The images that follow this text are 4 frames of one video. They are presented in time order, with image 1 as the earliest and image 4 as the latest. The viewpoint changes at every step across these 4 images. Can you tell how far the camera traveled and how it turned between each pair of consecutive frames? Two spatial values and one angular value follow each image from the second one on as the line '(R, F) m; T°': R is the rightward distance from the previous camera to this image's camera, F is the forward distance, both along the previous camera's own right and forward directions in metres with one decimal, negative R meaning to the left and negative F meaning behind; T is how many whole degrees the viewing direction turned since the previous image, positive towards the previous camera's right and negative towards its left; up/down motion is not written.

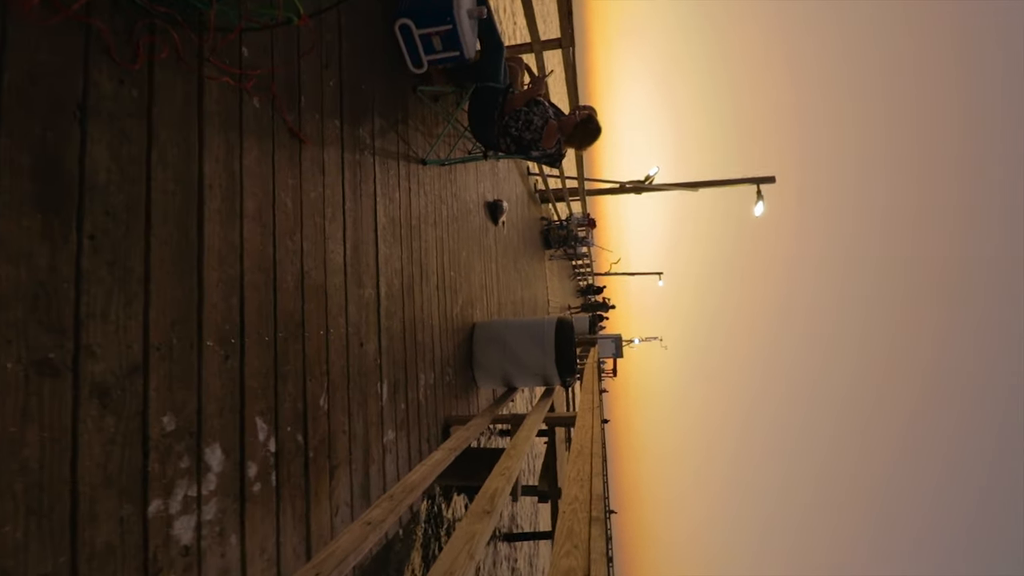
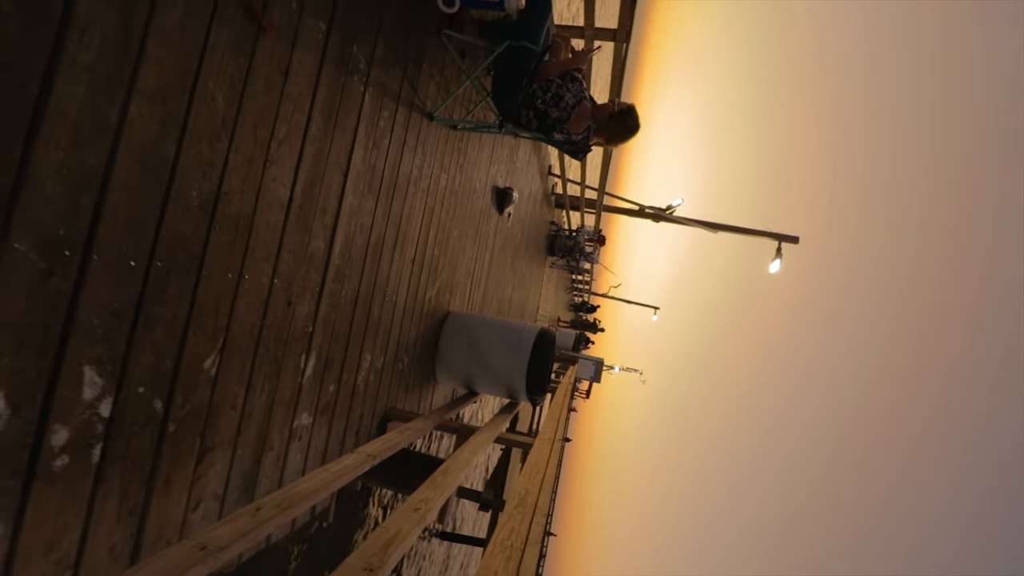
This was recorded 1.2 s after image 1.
(+0.1, +0.4) m; 0°
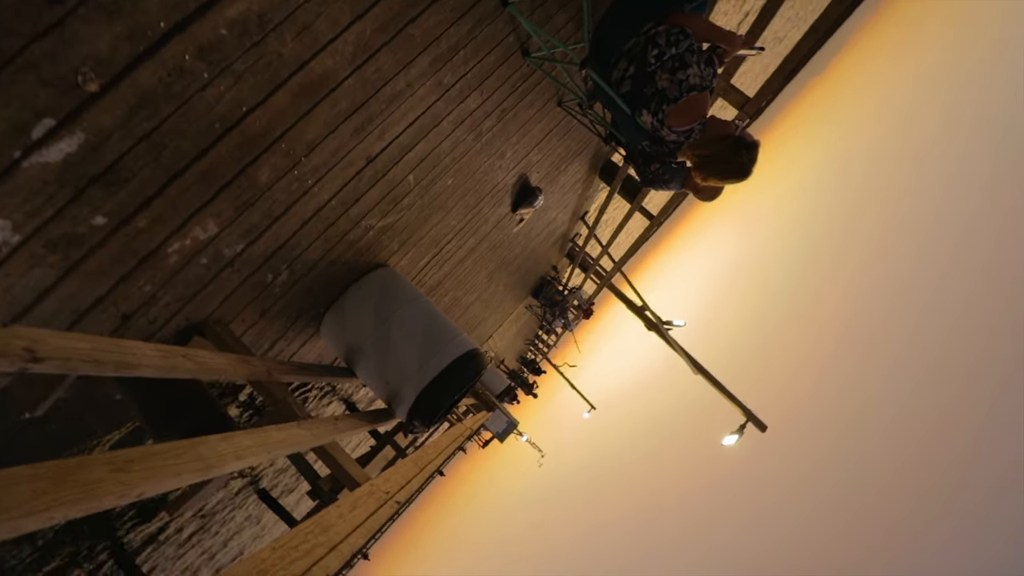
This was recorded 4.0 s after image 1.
(+0.1, +0.9) m; +1°
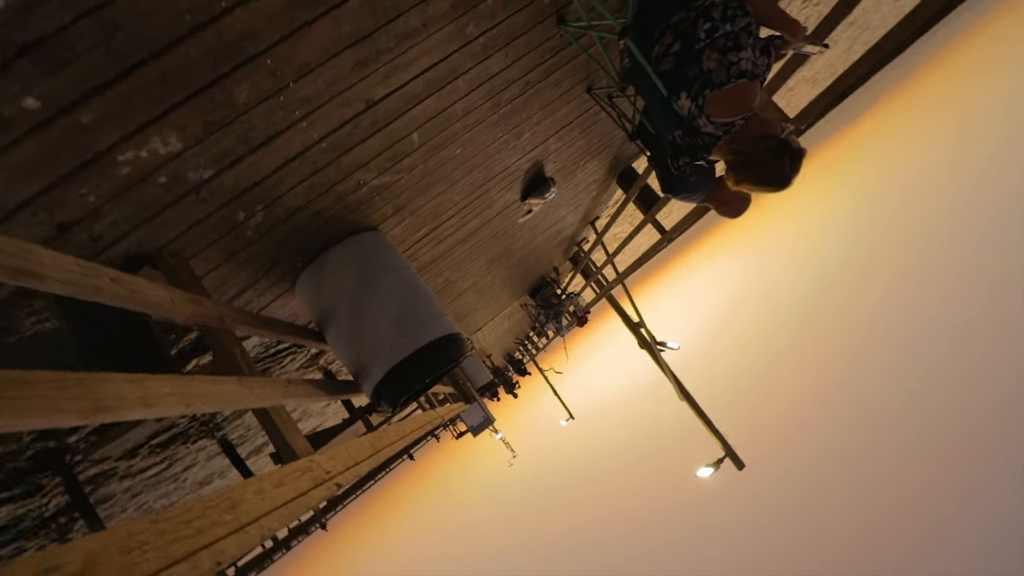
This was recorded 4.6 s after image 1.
(0.0, +0.2) m; 0°
